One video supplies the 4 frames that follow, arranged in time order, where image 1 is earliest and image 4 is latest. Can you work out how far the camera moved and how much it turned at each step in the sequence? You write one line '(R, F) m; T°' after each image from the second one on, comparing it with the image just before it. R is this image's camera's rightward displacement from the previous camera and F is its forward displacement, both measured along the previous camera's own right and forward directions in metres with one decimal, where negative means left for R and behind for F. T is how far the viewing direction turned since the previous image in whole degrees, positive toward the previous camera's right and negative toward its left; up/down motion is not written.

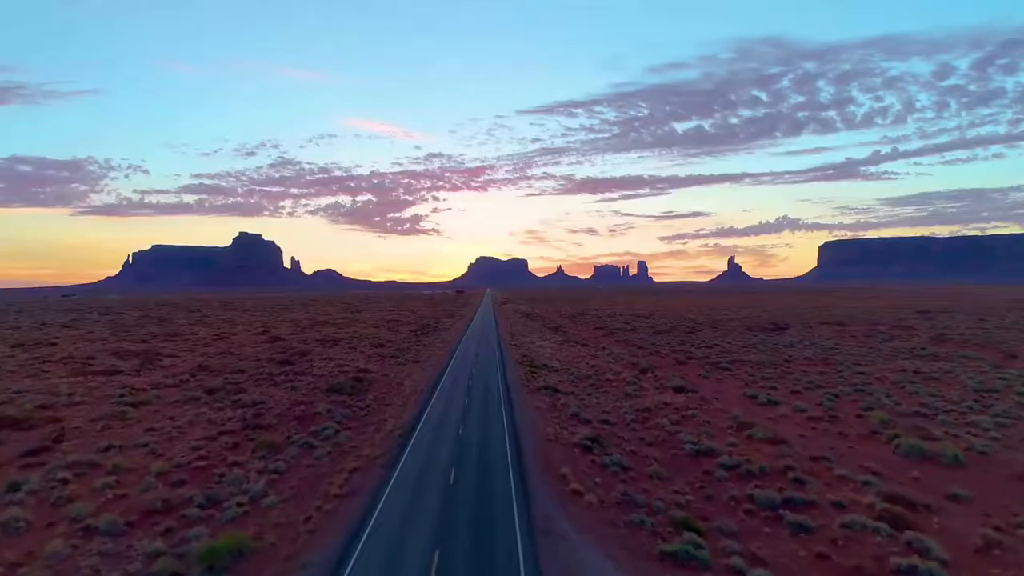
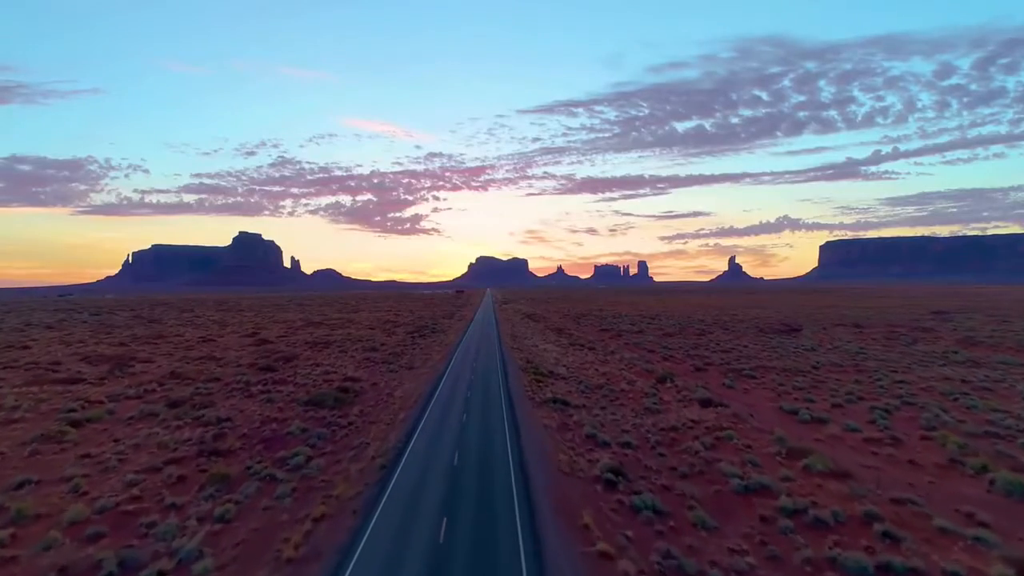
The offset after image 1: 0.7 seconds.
(-0.2, +4.2) m; 0°
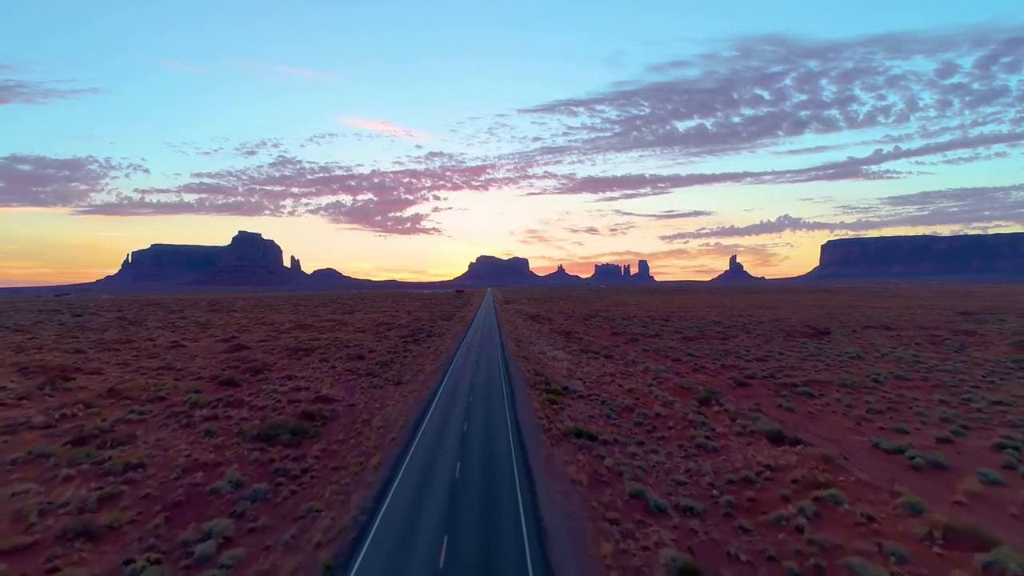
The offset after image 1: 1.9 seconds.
(-0.4, +7.2) m; 0°
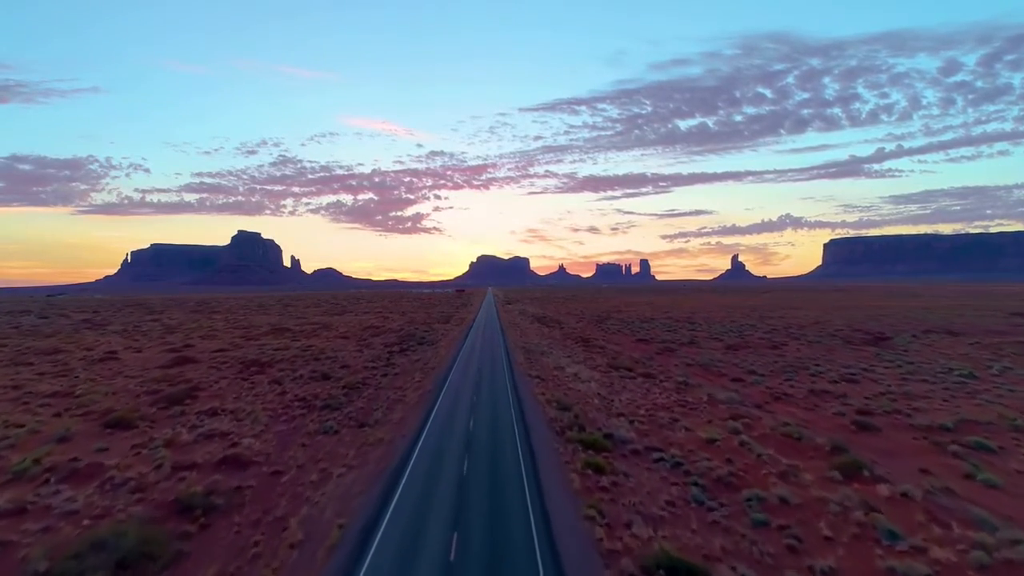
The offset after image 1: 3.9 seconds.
(-0.7, +12.1) m; 0°
